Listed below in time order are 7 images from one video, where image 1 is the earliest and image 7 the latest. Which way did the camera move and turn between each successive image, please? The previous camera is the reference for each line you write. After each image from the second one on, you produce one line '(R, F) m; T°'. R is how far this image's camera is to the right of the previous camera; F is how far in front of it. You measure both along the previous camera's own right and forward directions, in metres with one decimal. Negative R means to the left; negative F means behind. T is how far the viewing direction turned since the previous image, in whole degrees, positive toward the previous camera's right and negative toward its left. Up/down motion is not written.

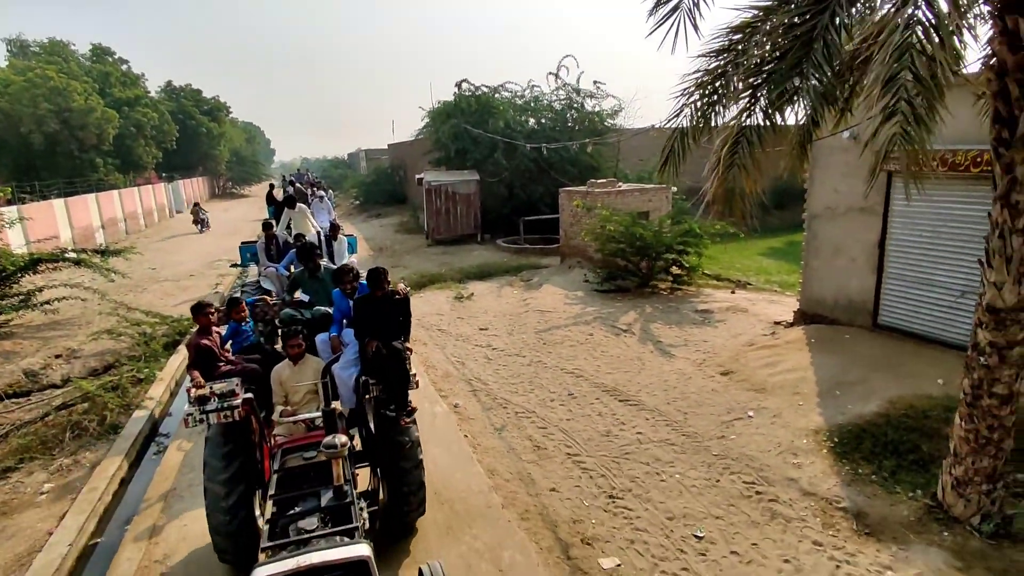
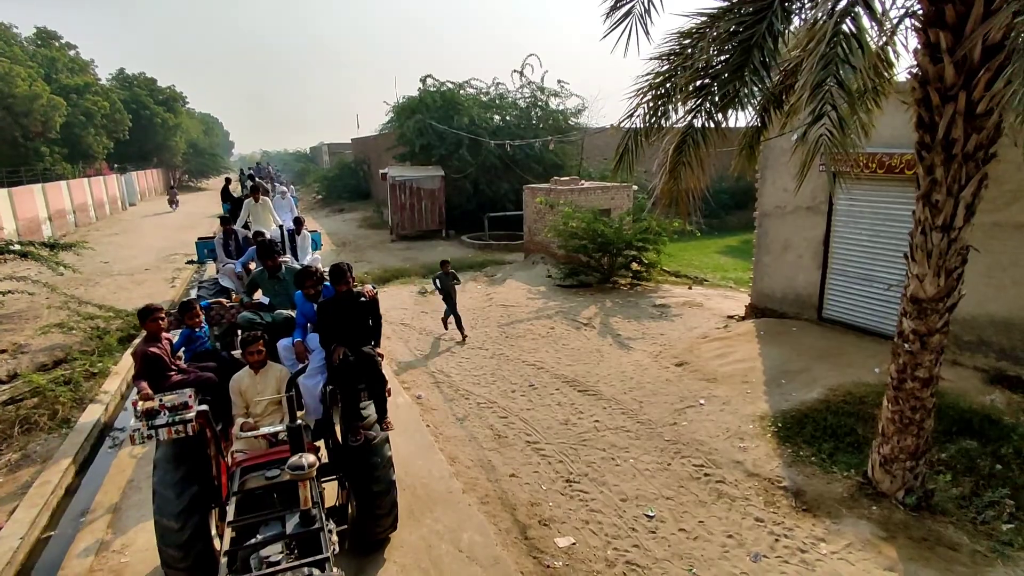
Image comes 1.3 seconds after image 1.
(0.0, -0.1) m; +3°
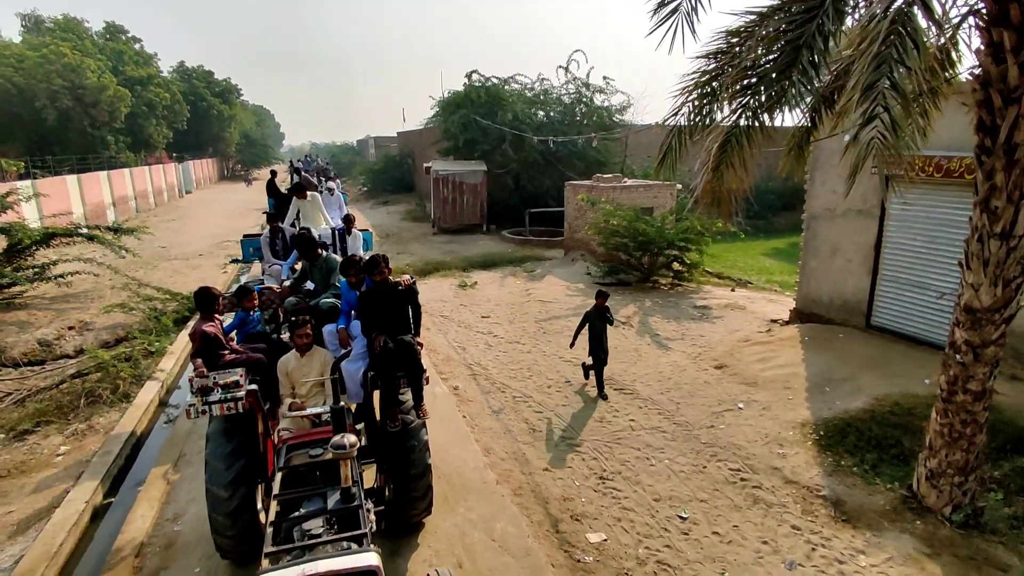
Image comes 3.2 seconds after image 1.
(0.0, -0.1) m; -4°
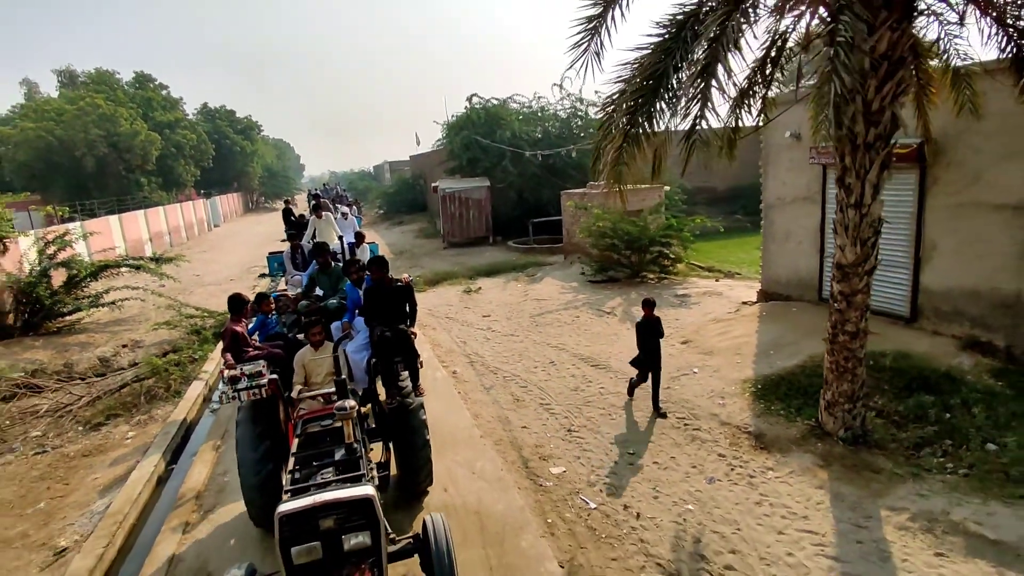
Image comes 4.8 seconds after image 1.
(+0.5, -1.1) m; -2°
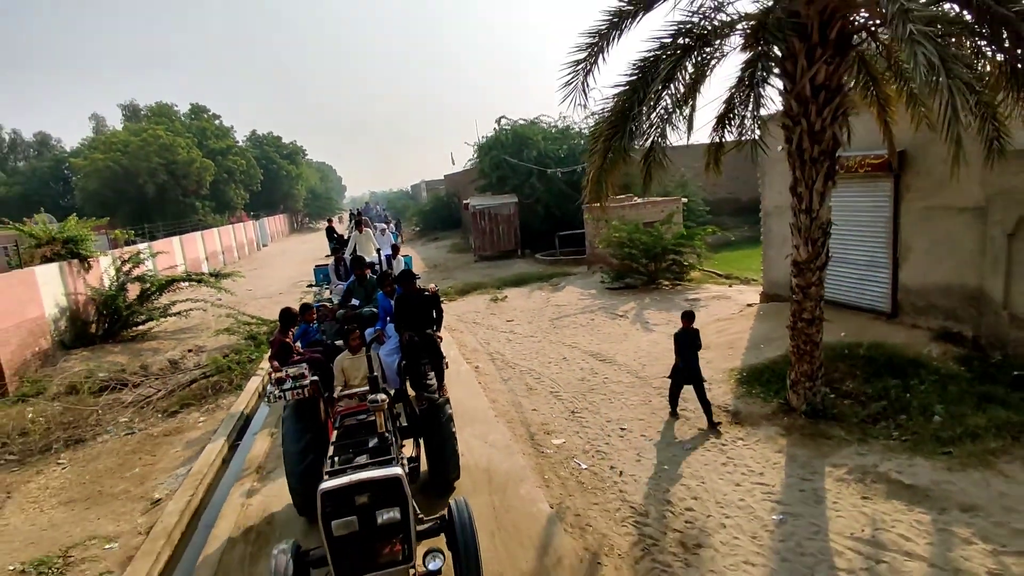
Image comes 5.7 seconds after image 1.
(+0.4, -1.0) m; -4°
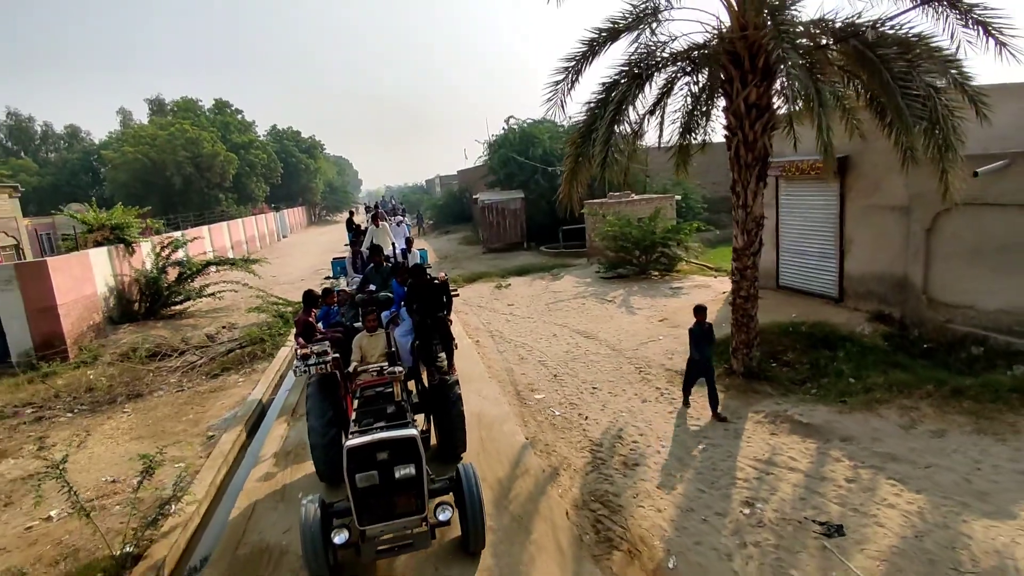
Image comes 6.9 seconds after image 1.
(+0.3, -1.3) m; -1°
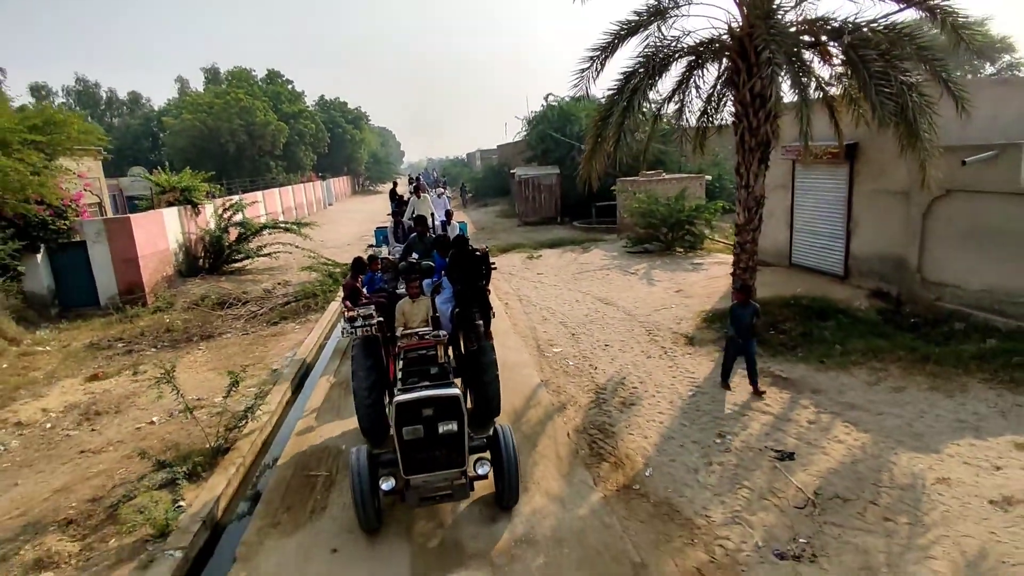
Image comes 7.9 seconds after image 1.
(+0.2, -1.0) m; -4°
